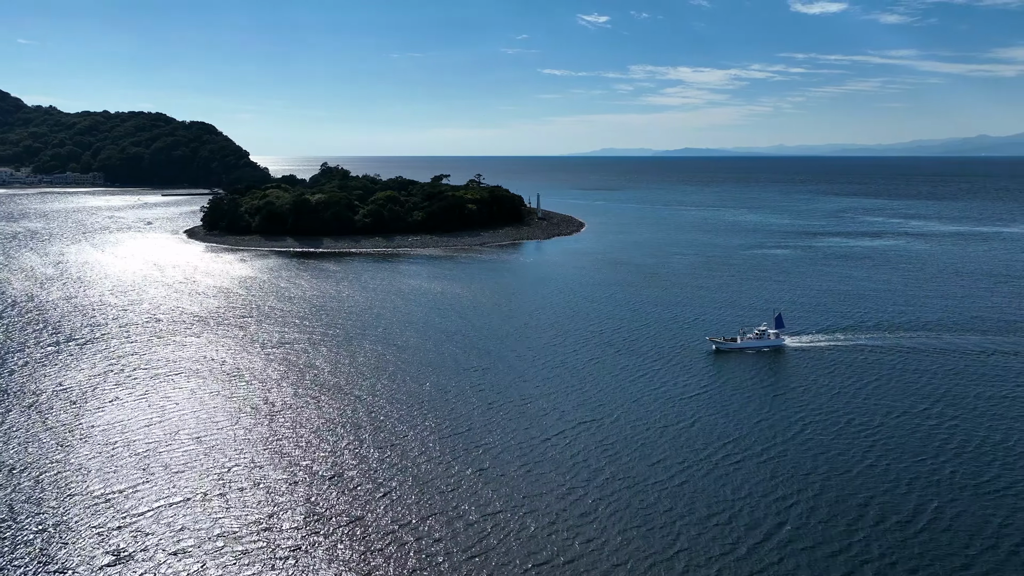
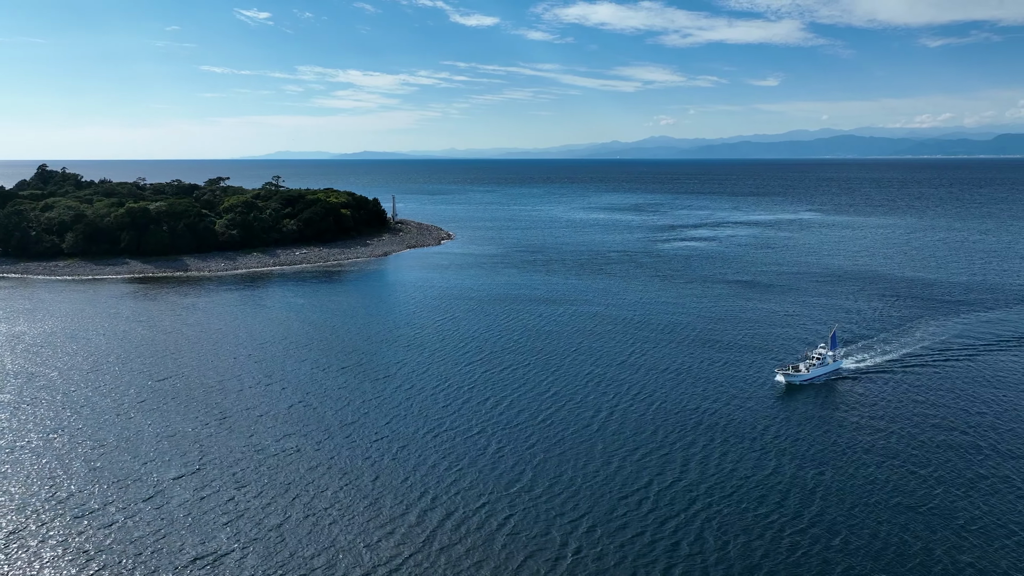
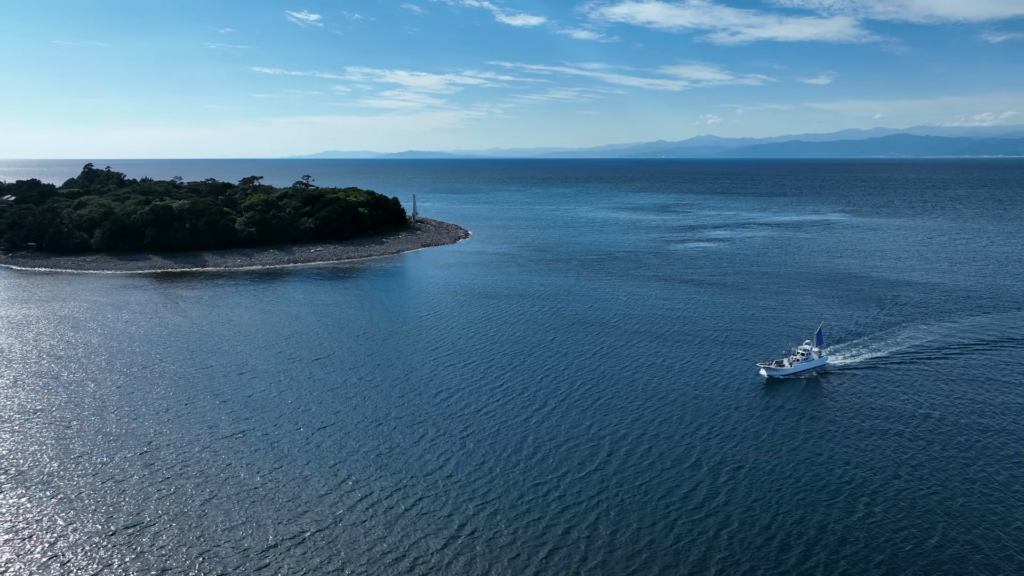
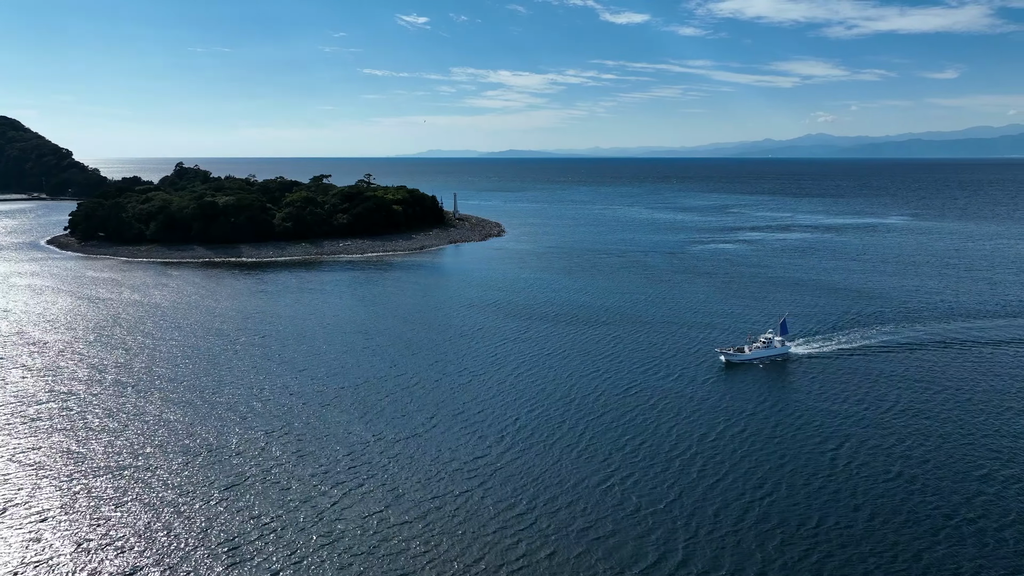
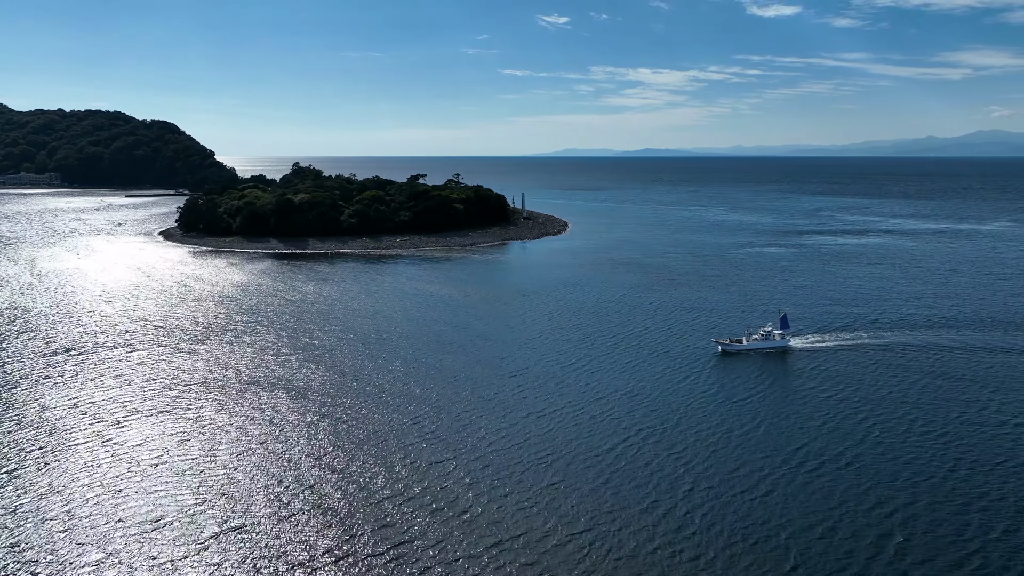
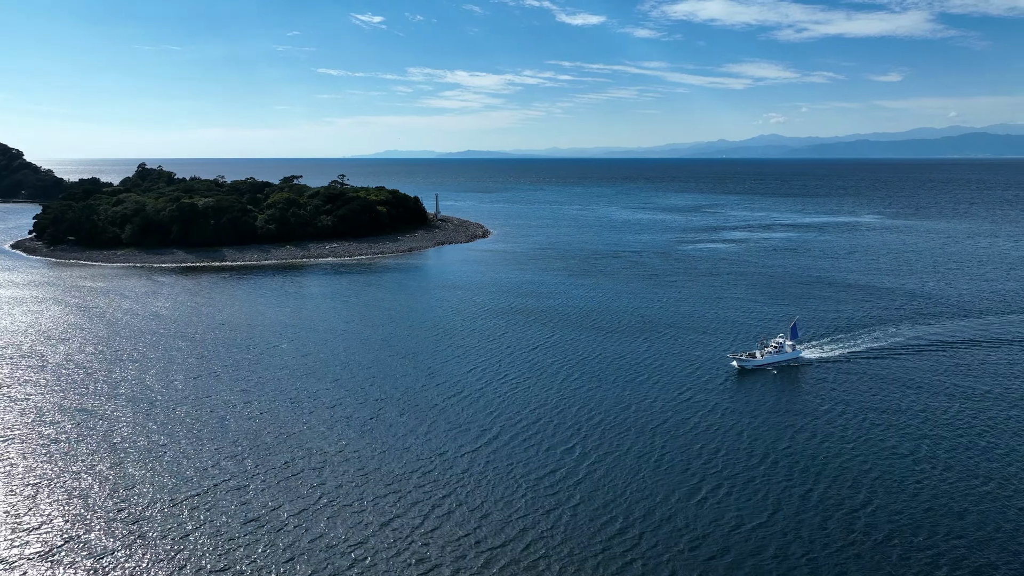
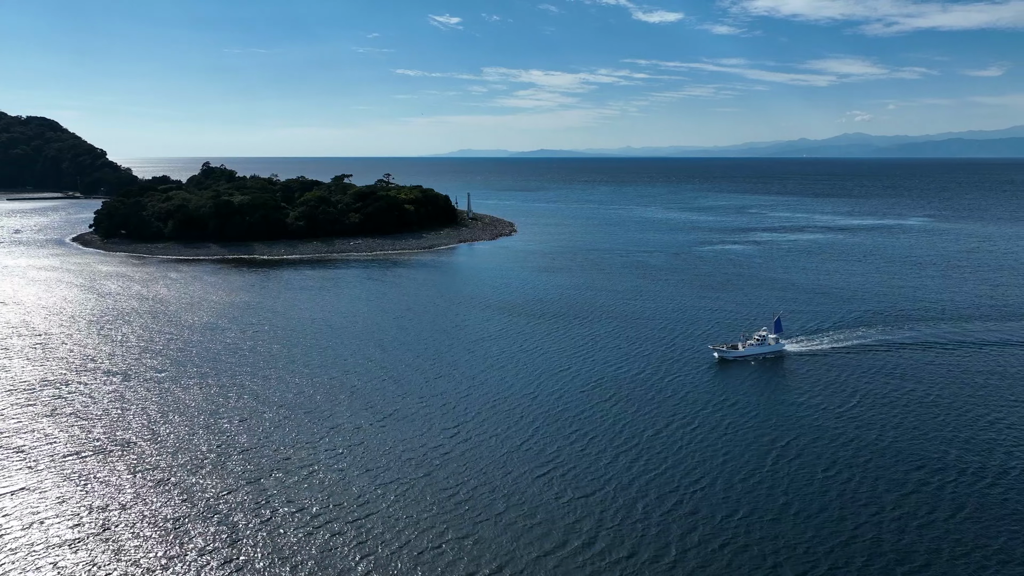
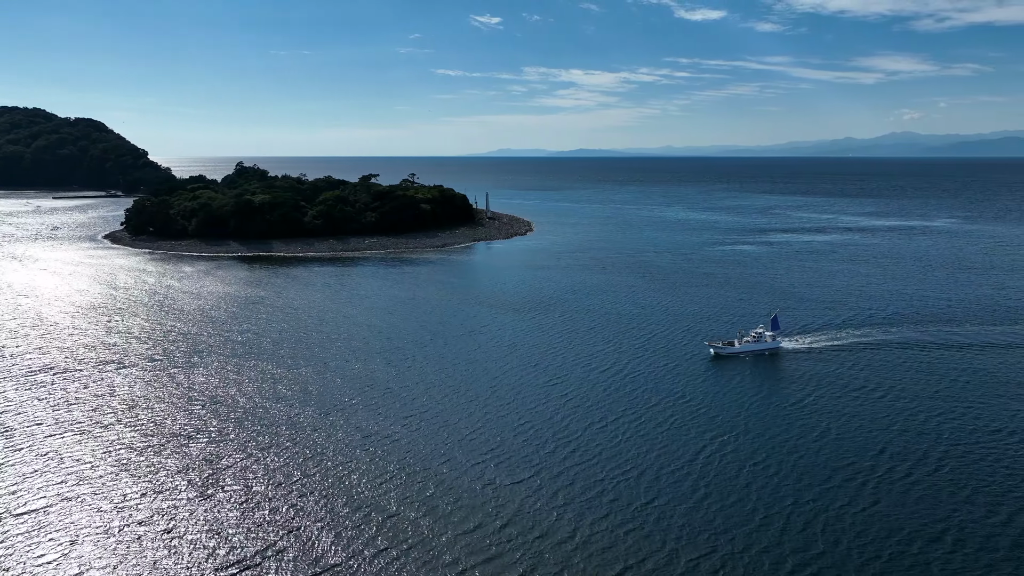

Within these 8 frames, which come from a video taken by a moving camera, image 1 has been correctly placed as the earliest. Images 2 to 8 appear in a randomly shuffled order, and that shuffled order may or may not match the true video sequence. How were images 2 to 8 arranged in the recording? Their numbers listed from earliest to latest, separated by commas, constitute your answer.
5, 8, 7, 4, 6, 3, 2
